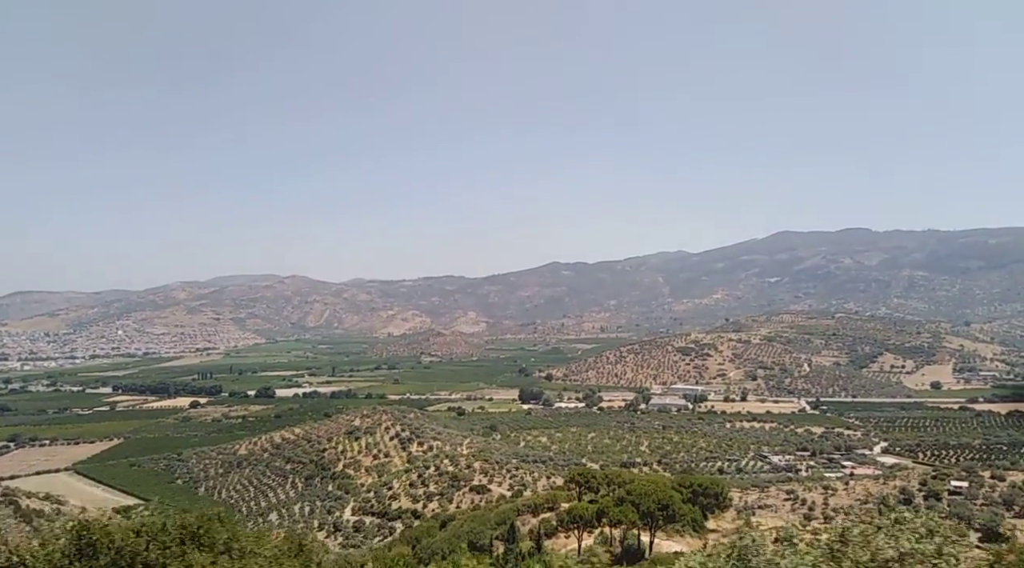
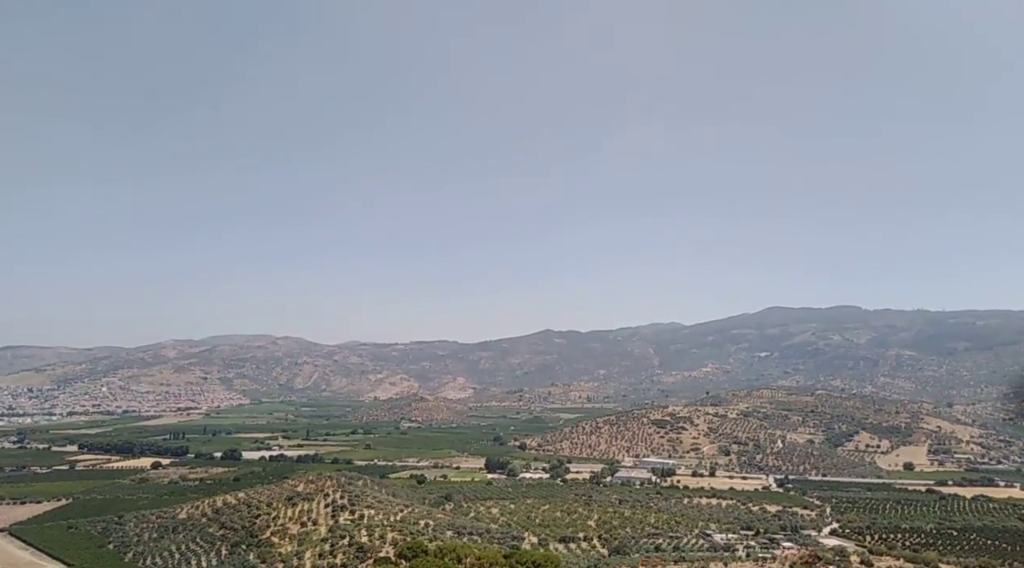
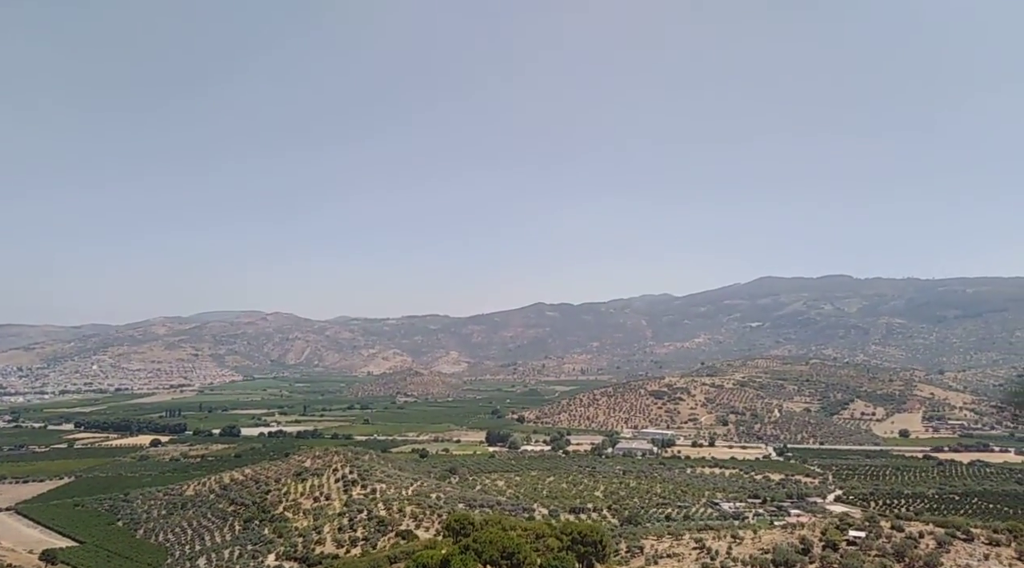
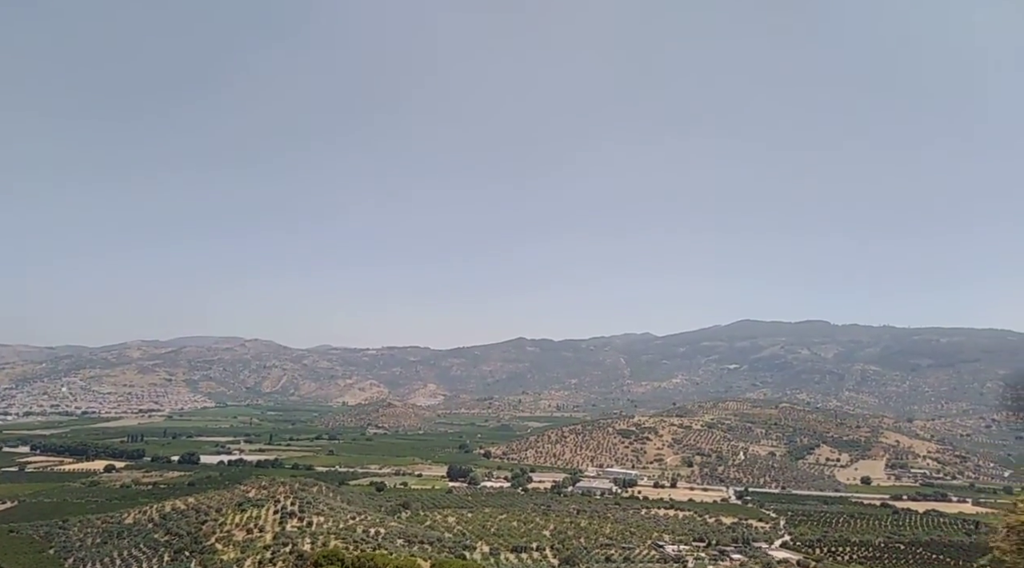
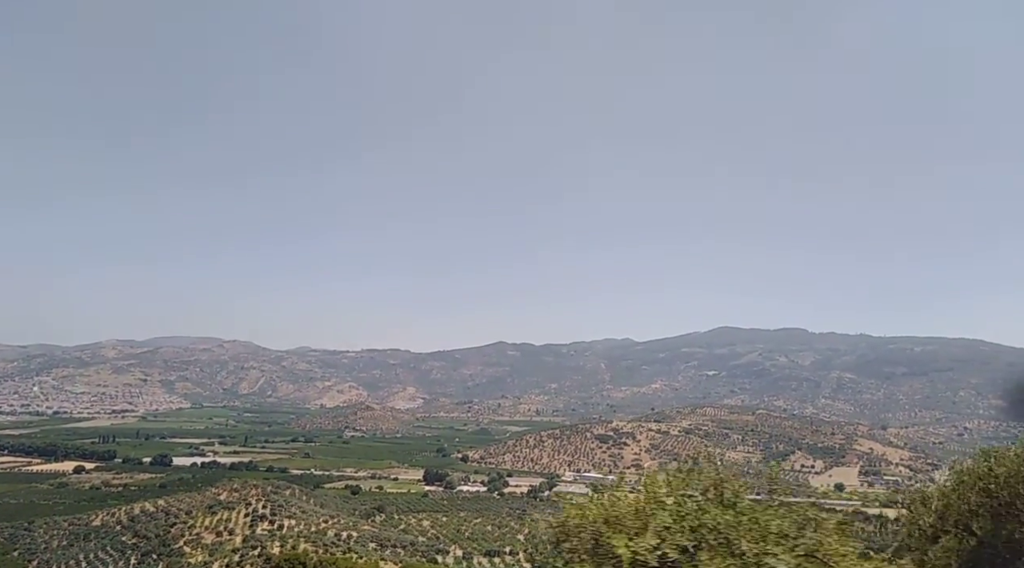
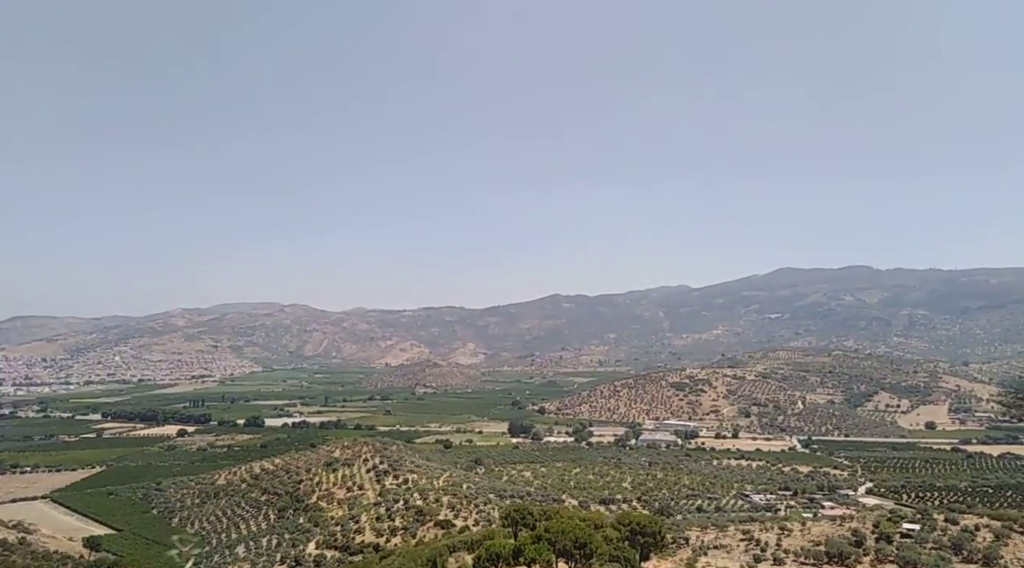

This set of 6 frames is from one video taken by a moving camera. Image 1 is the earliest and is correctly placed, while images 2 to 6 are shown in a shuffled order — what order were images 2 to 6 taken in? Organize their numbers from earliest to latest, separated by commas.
6, 3, 2, 4, 5
